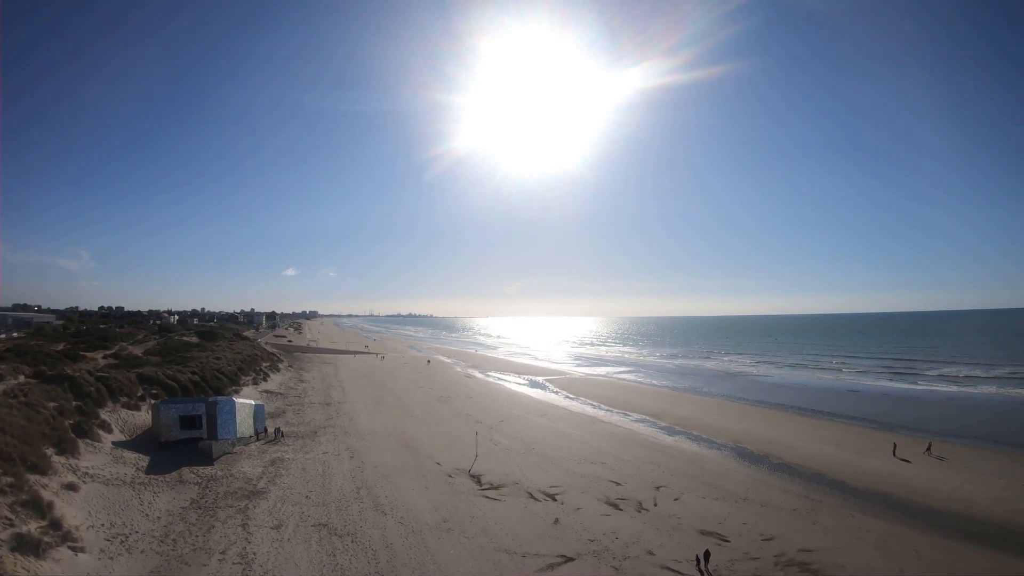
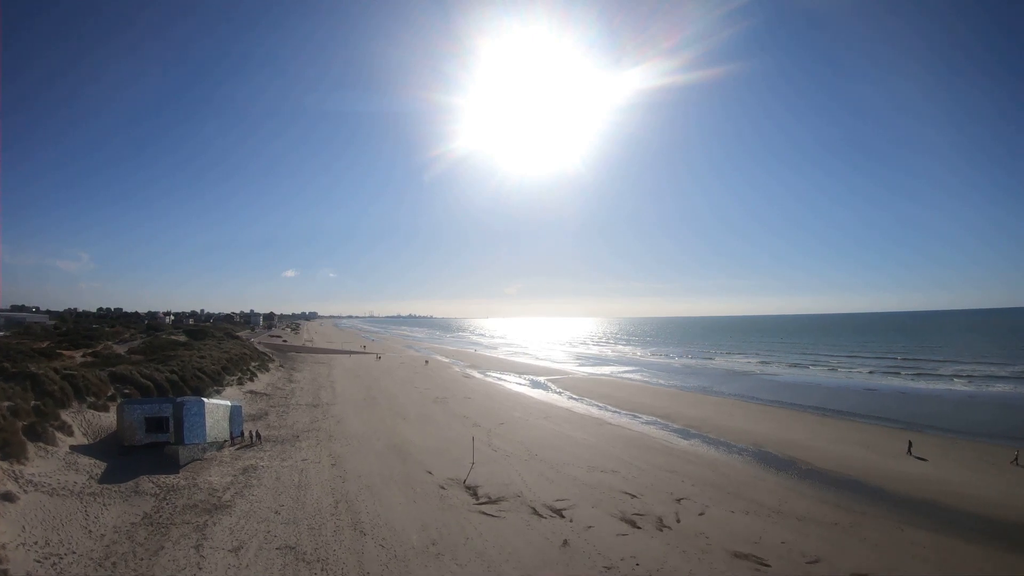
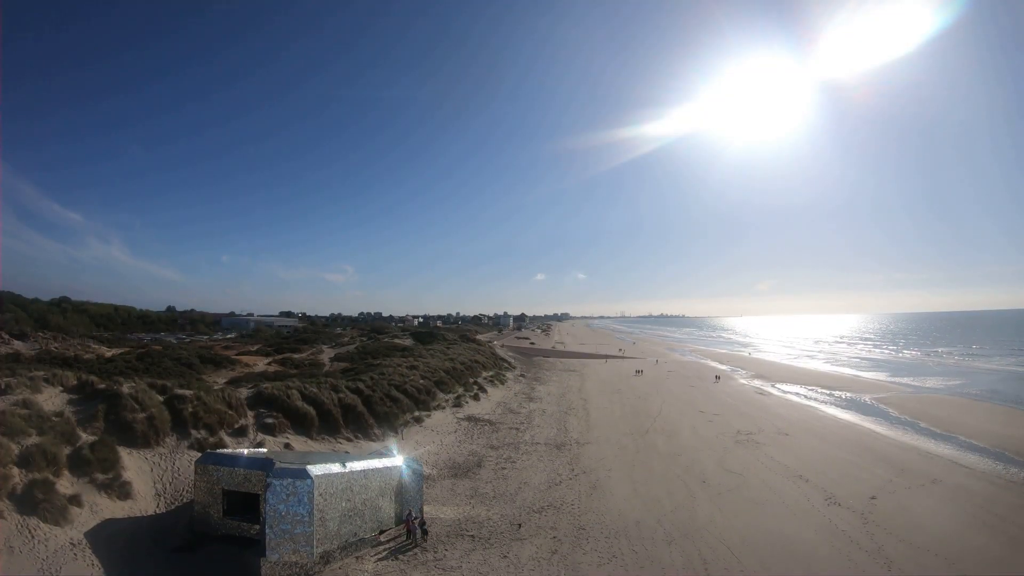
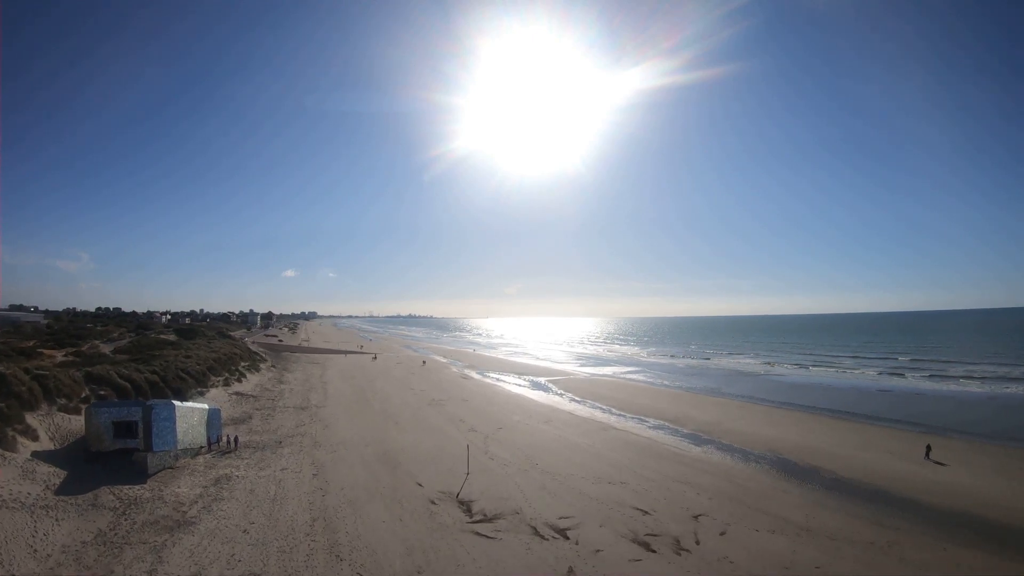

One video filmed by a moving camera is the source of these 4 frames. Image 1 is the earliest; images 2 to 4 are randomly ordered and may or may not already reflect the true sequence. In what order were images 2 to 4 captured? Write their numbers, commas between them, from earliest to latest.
2, 4, 3
